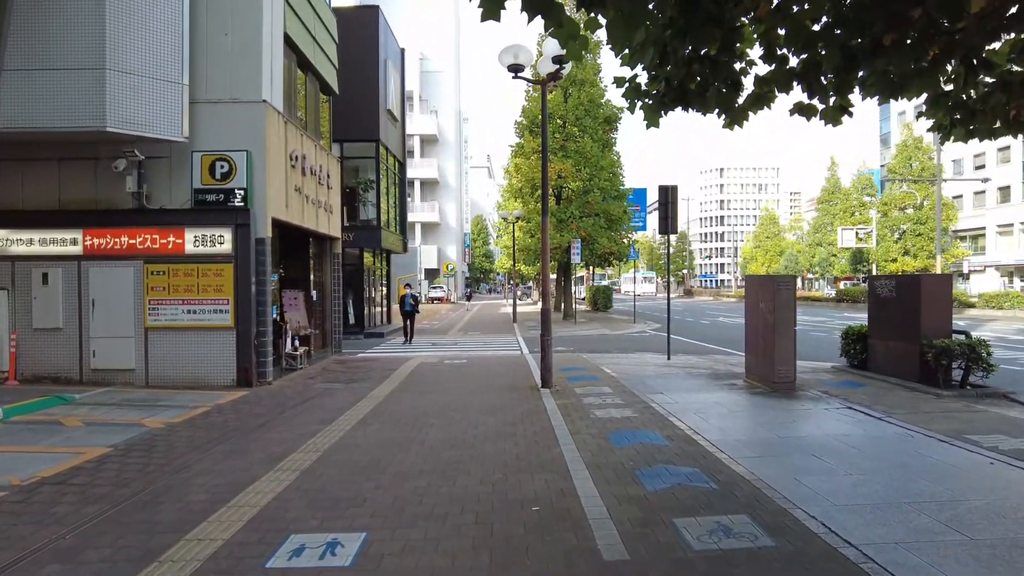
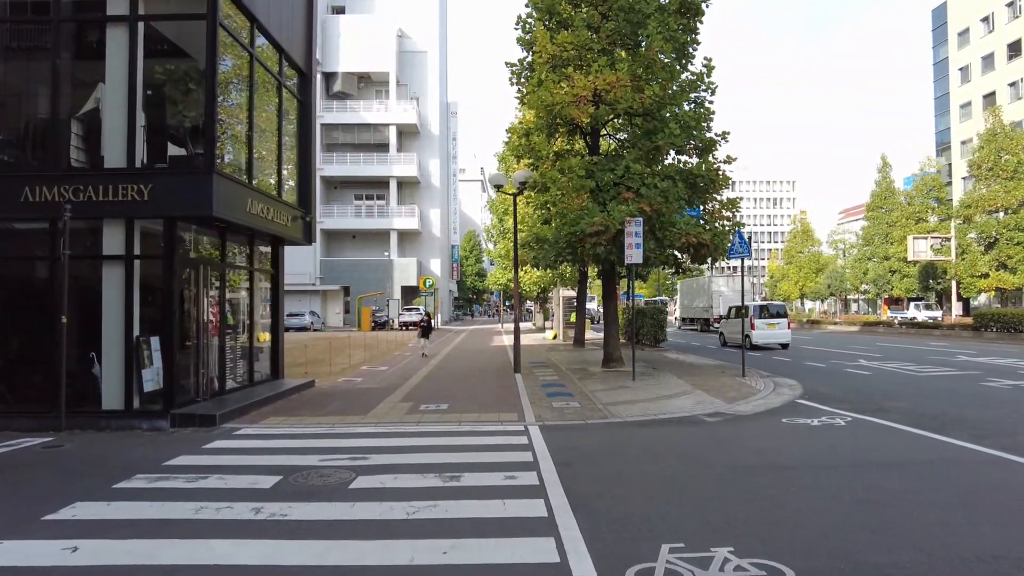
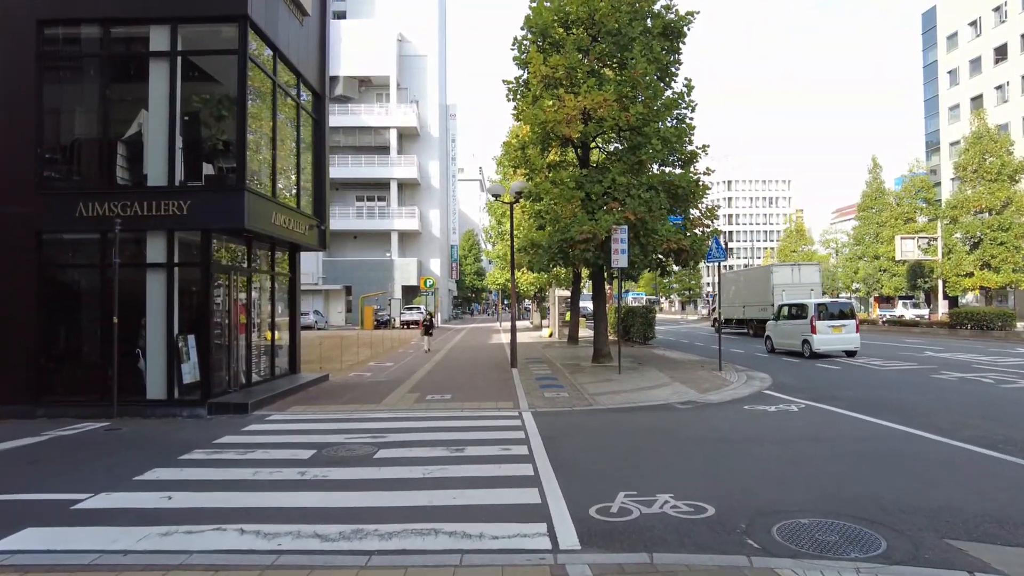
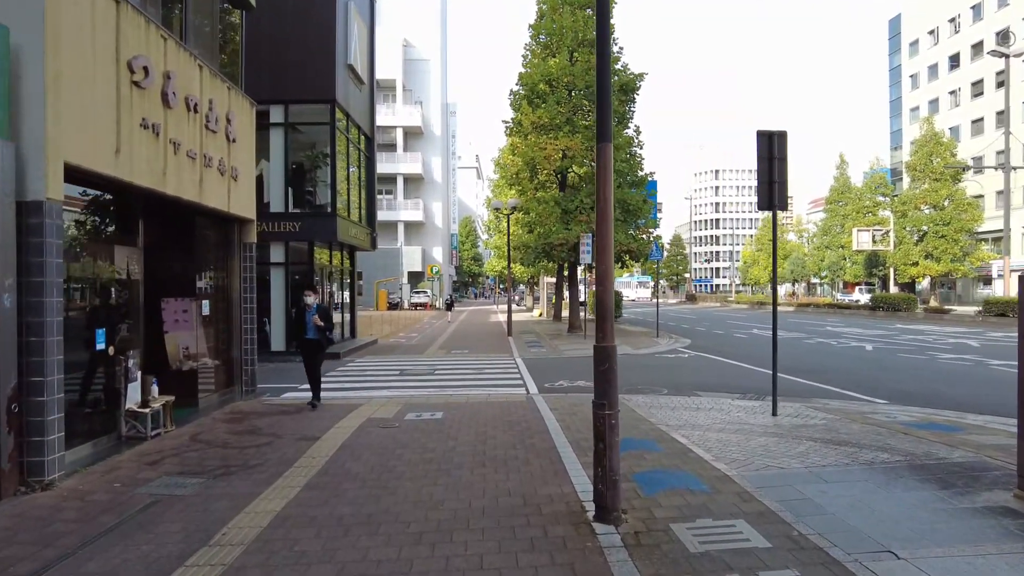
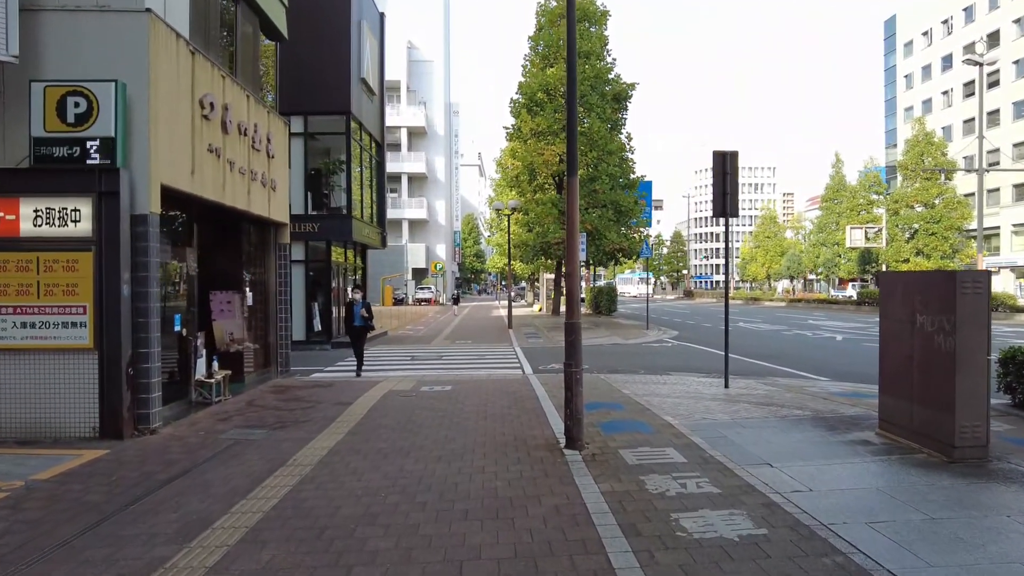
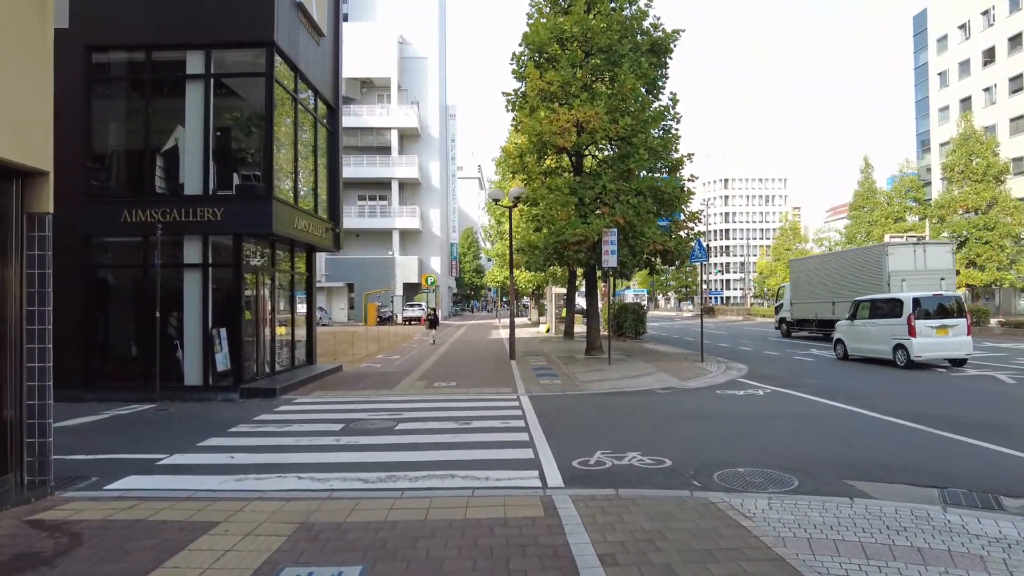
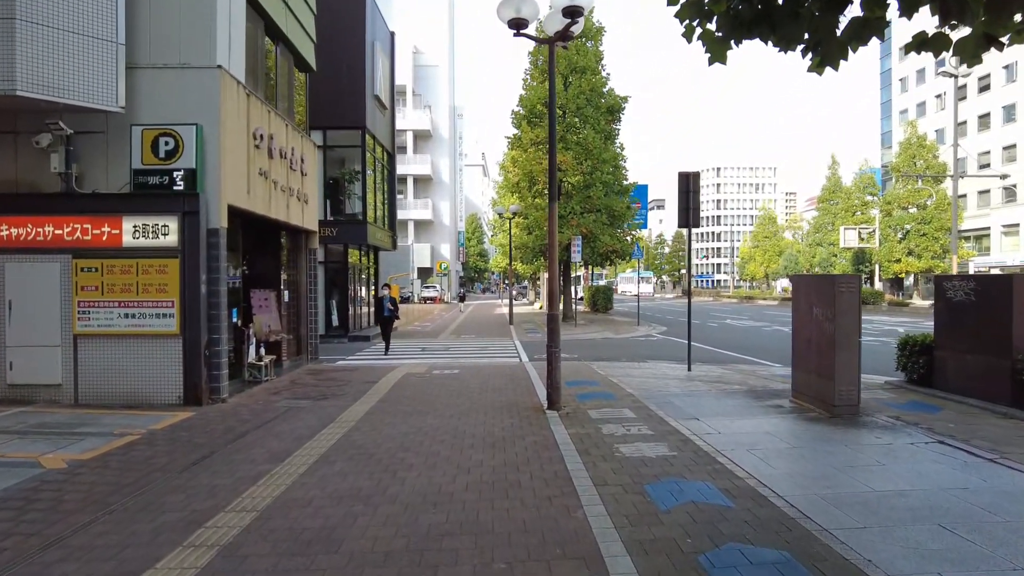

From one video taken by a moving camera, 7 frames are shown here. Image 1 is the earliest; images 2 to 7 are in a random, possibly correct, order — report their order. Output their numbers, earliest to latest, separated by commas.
7, 5, 4, 6, 3, 2
